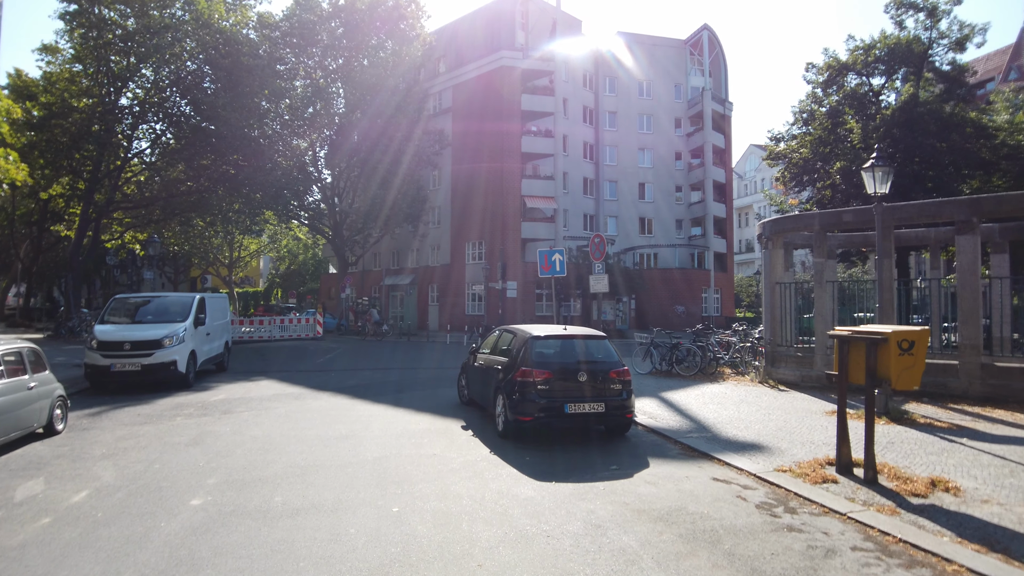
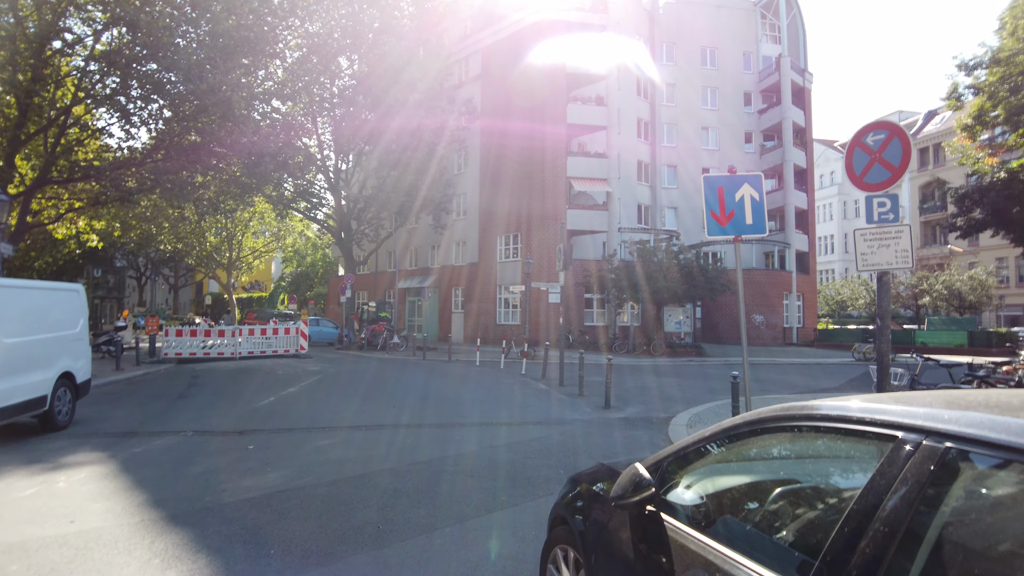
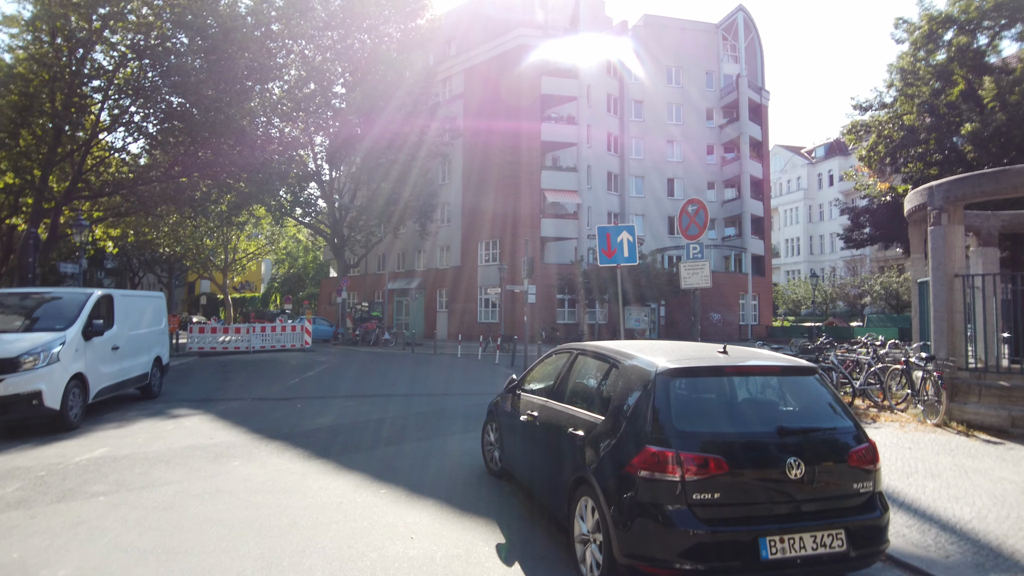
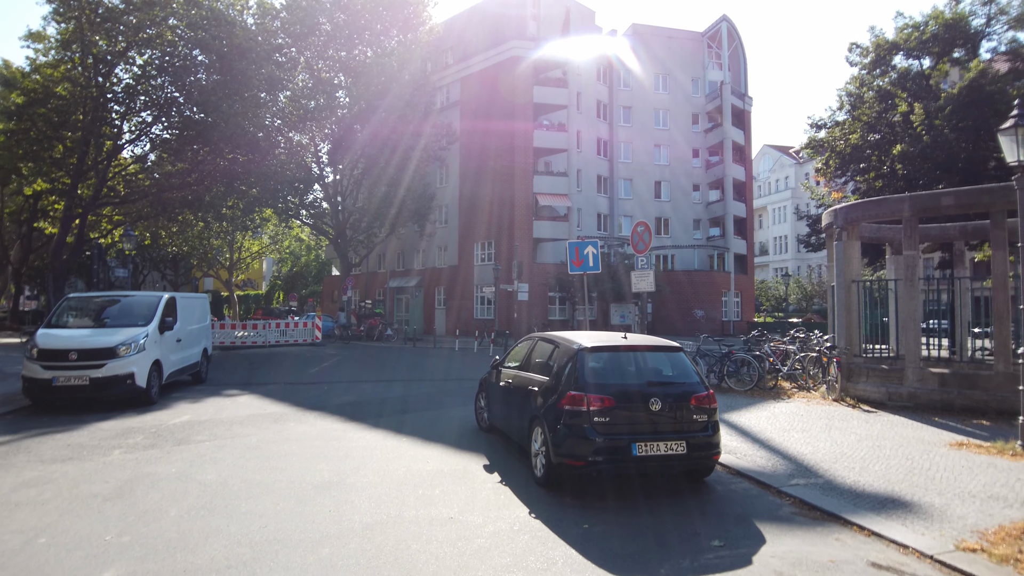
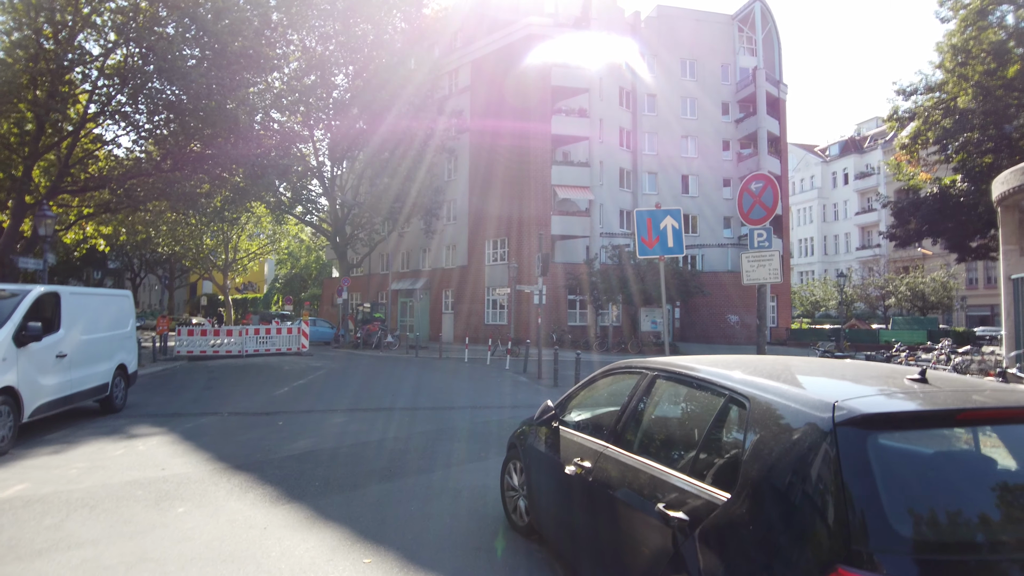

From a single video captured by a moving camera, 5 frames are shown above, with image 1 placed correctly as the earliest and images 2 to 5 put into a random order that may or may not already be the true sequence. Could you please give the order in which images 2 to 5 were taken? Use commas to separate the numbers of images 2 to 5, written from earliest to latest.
4, 3, 5, 2
